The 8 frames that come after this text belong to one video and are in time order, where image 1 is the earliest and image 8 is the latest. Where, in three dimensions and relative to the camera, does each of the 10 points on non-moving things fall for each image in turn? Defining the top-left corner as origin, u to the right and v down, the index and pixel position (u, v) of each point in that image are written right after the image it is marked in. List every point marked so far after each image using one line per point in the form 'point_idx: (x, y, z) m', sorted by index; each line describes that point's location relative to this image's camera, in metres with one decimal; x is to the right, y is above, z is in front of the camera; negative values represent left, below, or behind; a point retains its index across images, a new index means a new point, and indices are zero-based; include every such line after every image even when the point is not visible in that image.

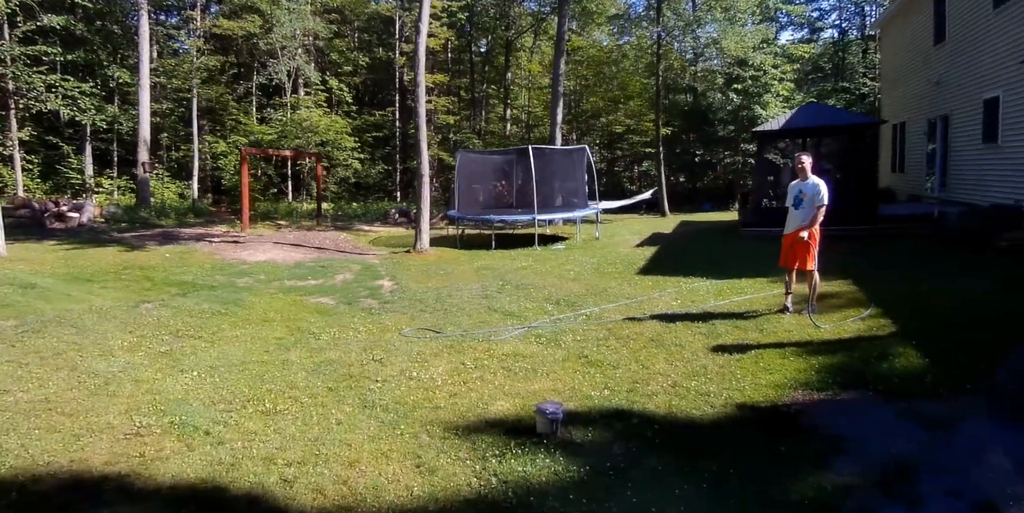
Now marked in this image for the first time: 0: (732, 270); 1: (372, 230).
0: (+2.8, -0.2, +9.0) m
1: (-3.6, +0.7, +17.7) m
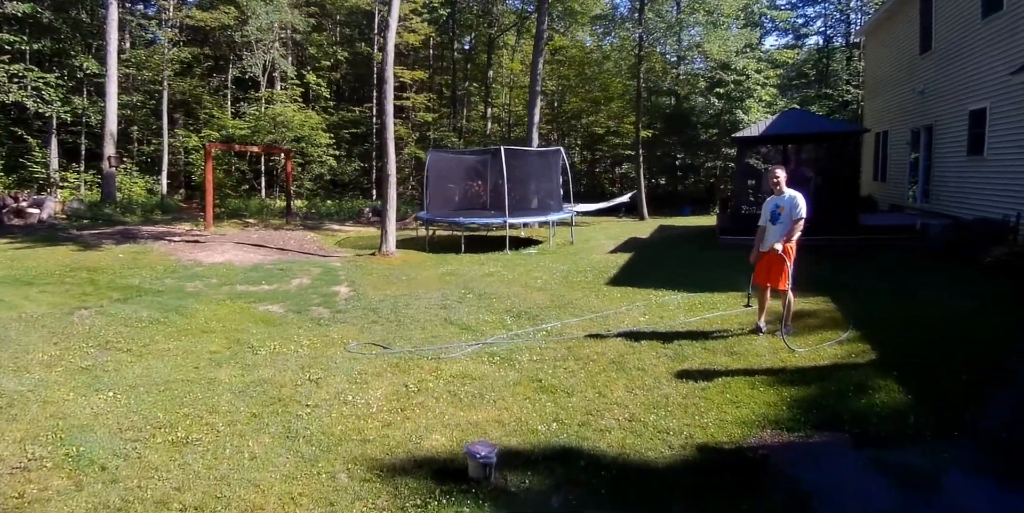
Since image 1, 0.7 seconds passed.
0: (+2.4, -0.3, +8.6) m
1: (-4.3, +0.7, +17.2) m
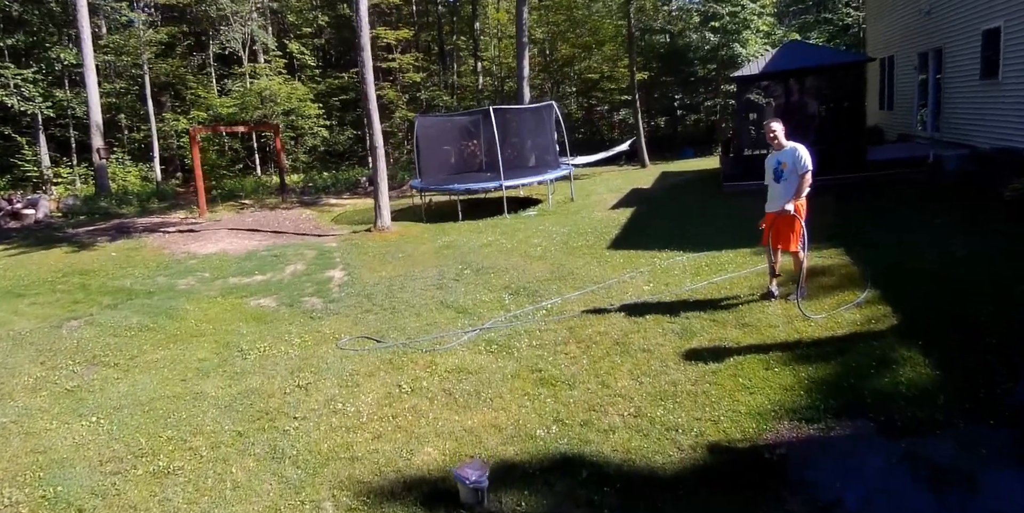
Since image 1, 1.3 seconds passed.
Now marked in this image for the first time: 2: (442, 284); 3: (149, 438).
0: (+2.4, +0.3, +8.2) m
1: (-4.3, +1.3, +16.8) m
2: (-0.7, -0.3, +7.2) m
3: (-2.4, -1.2, +4.4) m
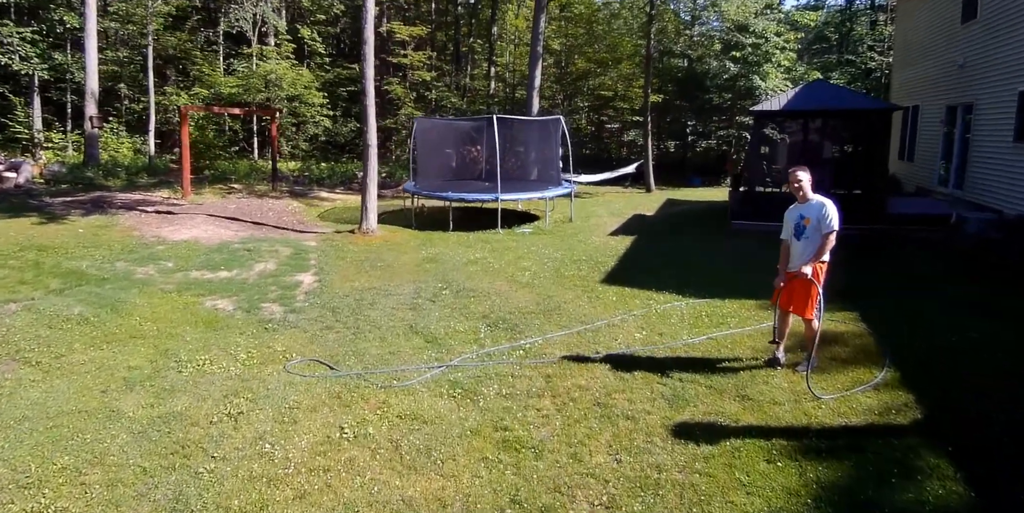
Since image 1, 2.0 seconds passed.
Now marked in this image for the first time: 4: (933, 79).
0: (+2.2, -0.2, +7.6) m
1: (-4.3, +1.4, +16.2) m
2: (-0.9, -0.5, +6.6) m
3: (-2.6, -1.2, +3.8) m
4: (+8.3, +3.6, +13.4) m
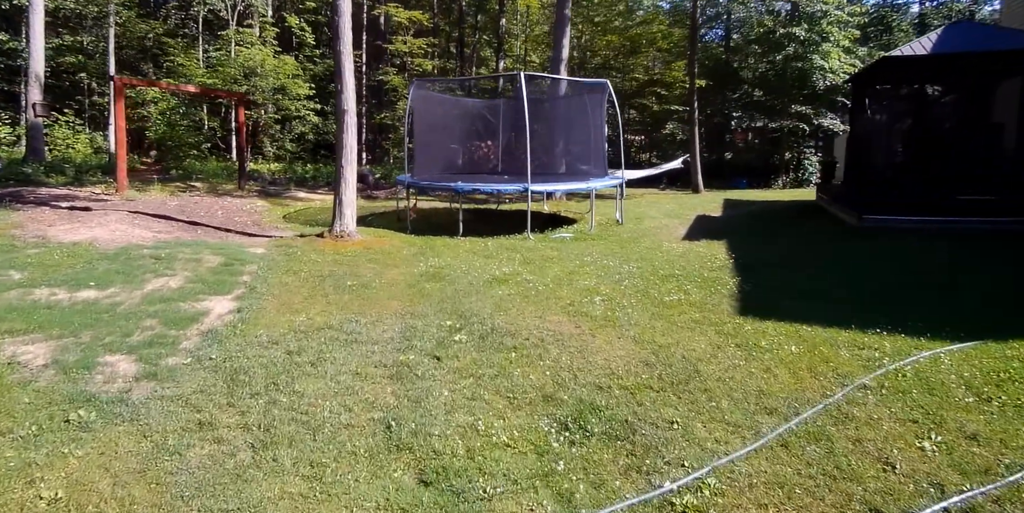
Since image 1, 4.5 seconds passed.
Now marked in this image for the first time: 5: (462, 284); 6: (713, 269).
0: (+2.6, -0.3, +4.3) m
1: (-3.9, +1.1, +12.9) m
2: (-0.5, -0.5, +3.3) m
3: (-2.2, -1.1, +0.5) m
4: (+8.7, +3.3, +10.2) m
5: (-0.4, -0.2, +5.2) m
6: (+1.7, -0.1, +5.8) m
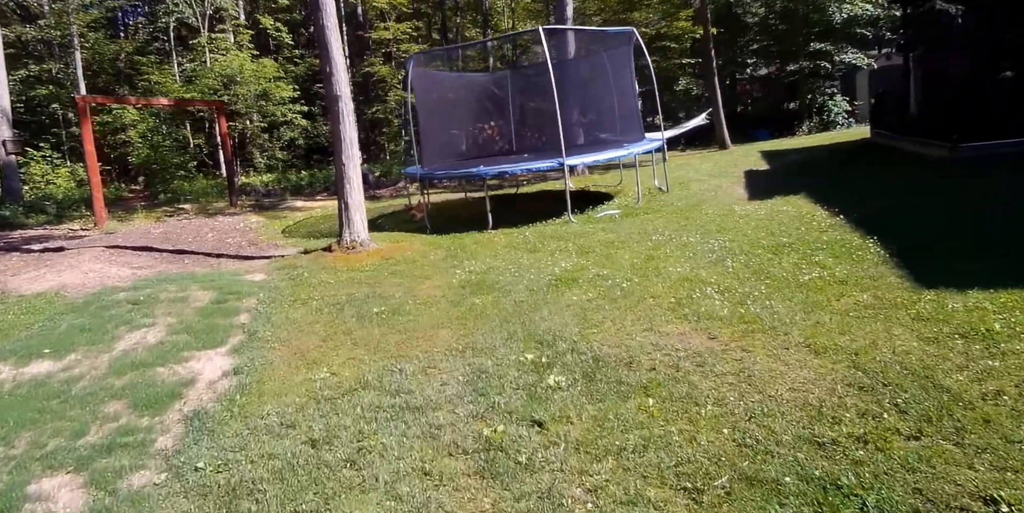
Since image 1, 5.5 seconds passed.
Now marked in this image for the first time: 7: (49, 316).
0: (+3.0, 0.0, +3.1) m
1: (-3.6, +0.9, +11.8) m
2: (-0.1, -0.6, +2.1) m
3: (-1.7, -1.5, -0.7) m
4: (+8.7, +4.5, +8.8) m
5: (+0.1, -0.2, +4.1) m
6: (+2.1, +0.2, +4.7) m
7: (-3.4, -0.5, +5.1) m
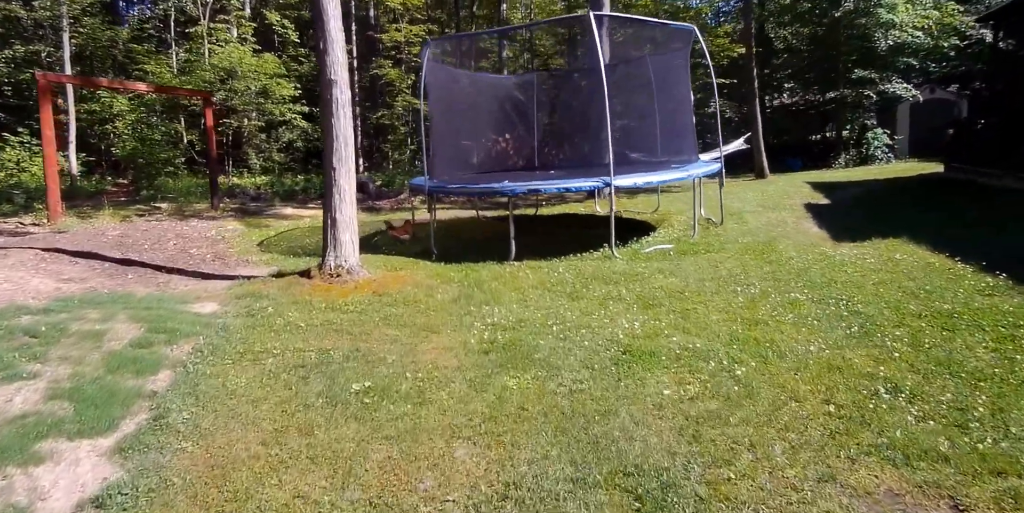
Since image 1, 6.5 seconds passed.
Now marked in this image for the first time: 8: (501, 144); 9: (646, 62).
0: (+3.2, -0.4, +1.8) m
1: (-3.3, +0.6, +10.4) m
2: (+0.1, -0.8, +0.8) m
3: (-1.6, -1.5, -2.0) m
4: (+9.1, +3.6, +7.7) m
5: (+0.2, -0.4, +2.7) m
6: (+2.3, -0.2, +3.3) m
7: (-3.3, -0.5, +3.8) m
8: (0.0, +1.6, +9.2) m
9: (+1.6, +2.3, +8.1) m
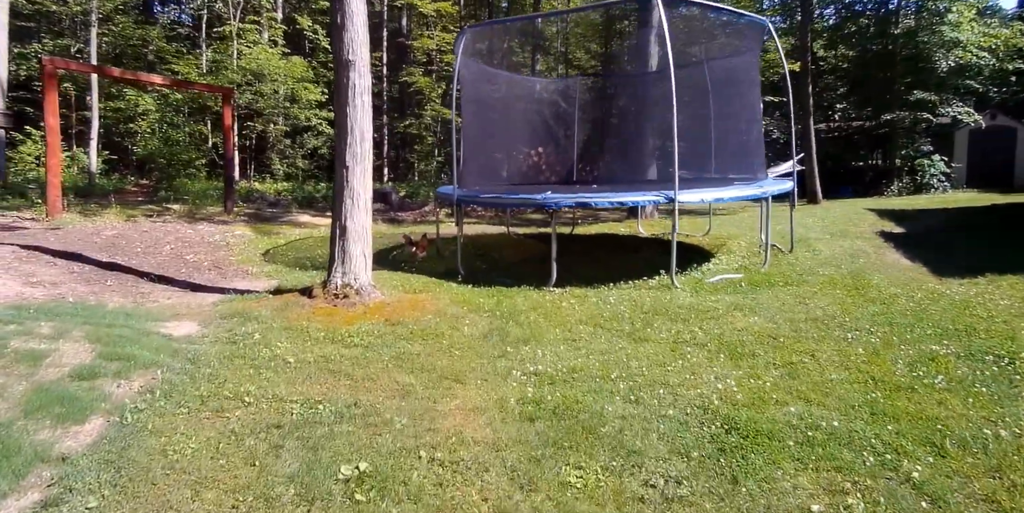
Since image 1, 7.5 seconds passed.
0: (+3.4, -0.6, +0.9) m
1: (-2.9, +0.5, +9.8) m
2: (+0.2, -0.8, 0.0) m
3: (-1.6, -1.4, -2.8) m
4: (+9.6, +3.0, +6.6) m
5: (+0.4, -0.5, +1.9) m
6: (+2.5, -0.4, +2.5) m
7: (-3.1, -0.5, +3.1) m
8: (+0.4, +1.4, +8.4) m
9: (+2.1, +2.0, +7.3) m
